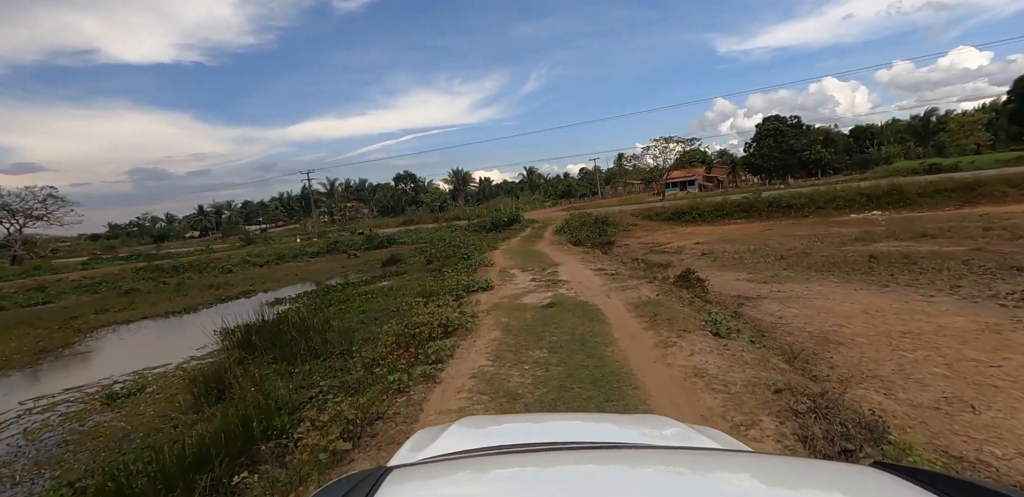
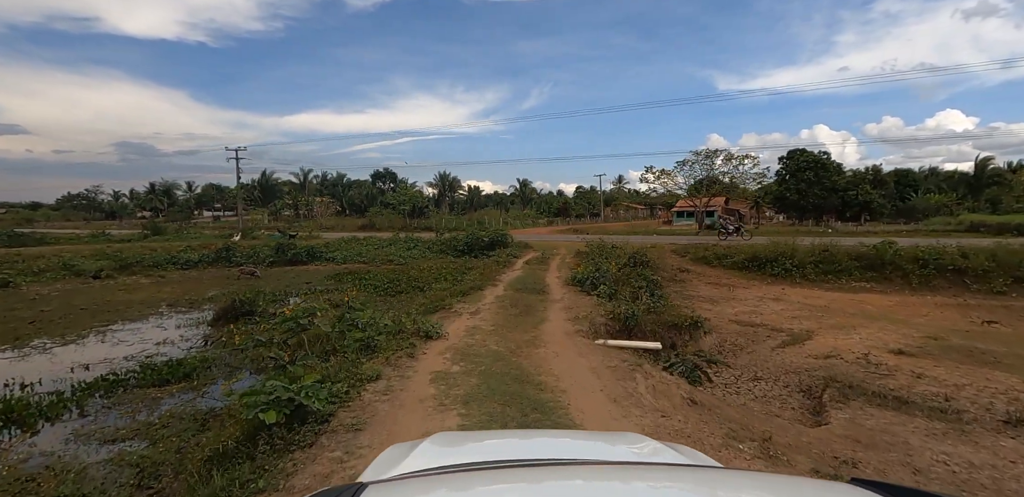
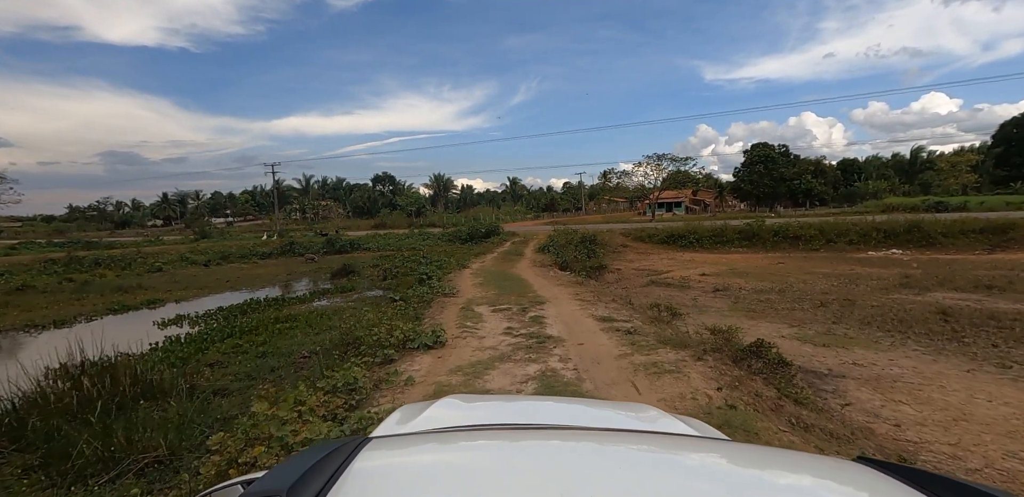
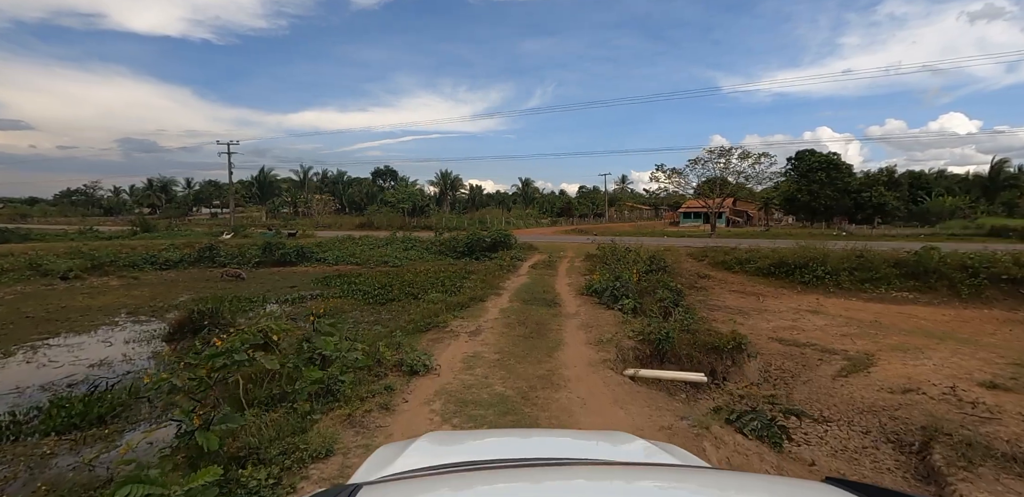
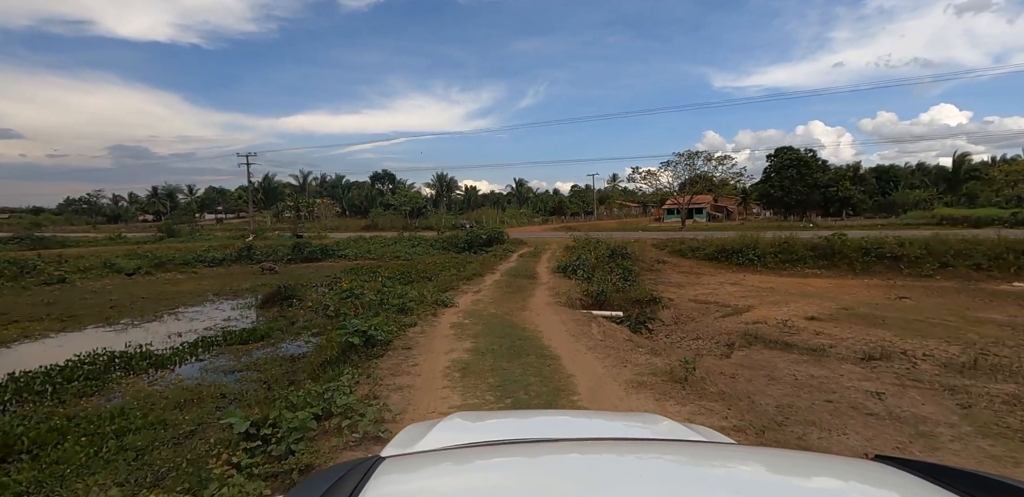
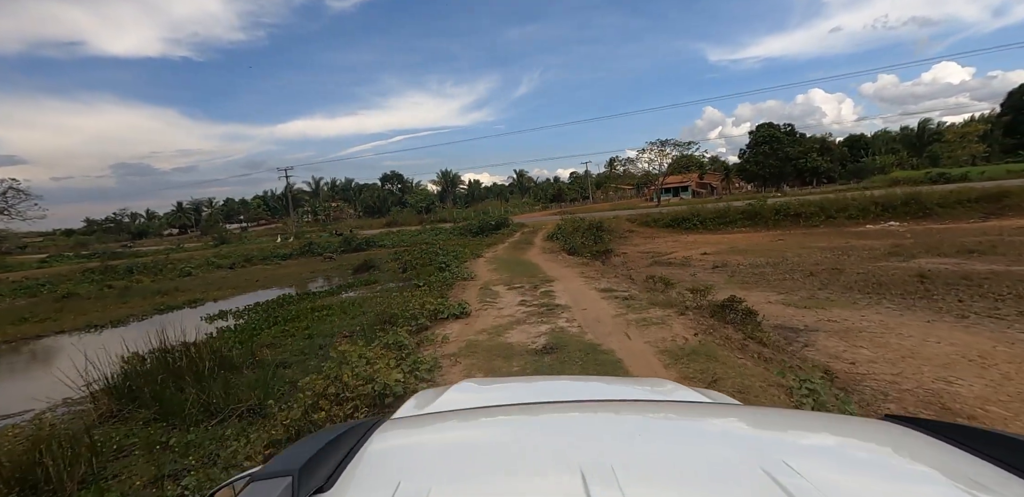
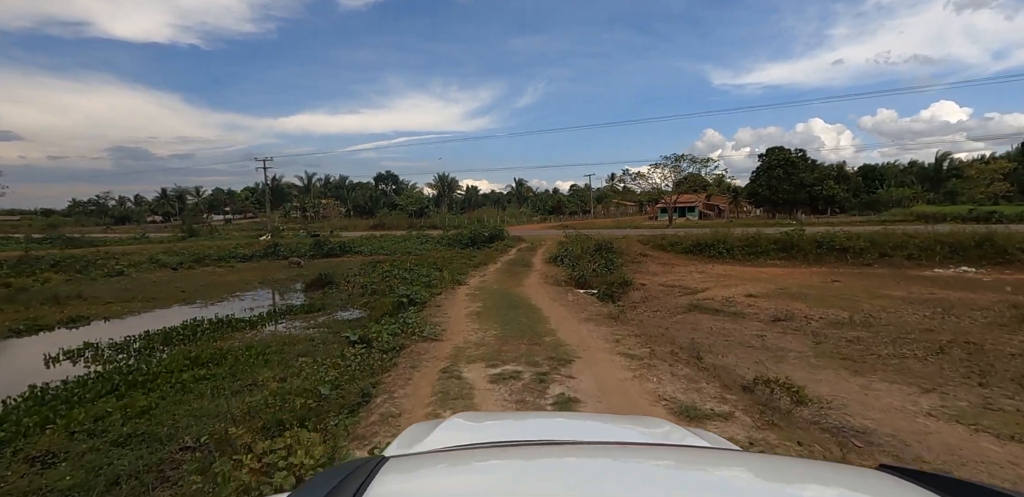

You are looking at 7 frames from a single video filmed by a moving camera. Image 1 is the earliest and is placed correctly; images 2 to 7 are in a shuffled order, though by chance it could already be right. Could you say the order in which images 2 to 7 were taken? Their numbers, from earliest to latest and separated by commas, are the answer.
6, 3, 7, 5, 2, 4
